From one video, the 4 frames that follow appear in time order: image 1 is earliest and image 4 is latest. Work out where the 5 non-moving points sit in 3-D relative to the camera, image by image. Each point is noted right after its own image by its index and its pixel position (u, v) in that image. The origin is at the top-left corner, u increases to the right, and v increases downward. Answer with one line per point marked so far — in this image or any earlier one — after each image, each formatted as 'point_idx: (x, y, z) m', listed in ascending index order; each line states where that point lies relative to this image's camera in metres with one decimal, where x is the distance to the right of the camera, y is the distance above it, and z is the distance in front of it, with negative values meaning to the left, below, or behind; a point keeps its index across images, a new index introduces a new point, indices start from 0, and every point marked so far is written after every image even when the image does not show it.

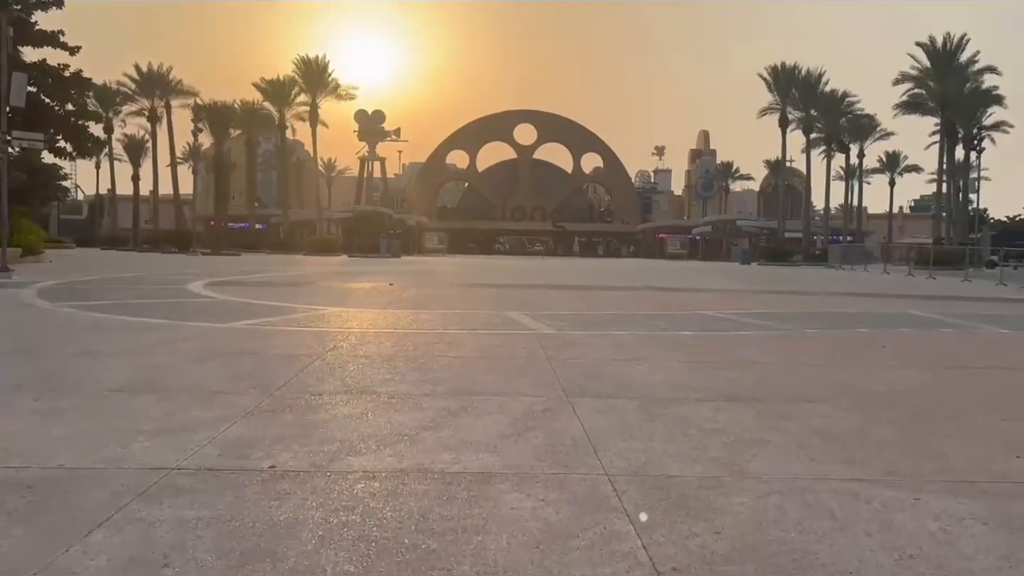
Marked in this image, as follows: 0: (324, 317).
0: (-3.3, -0.5, +14.9) m
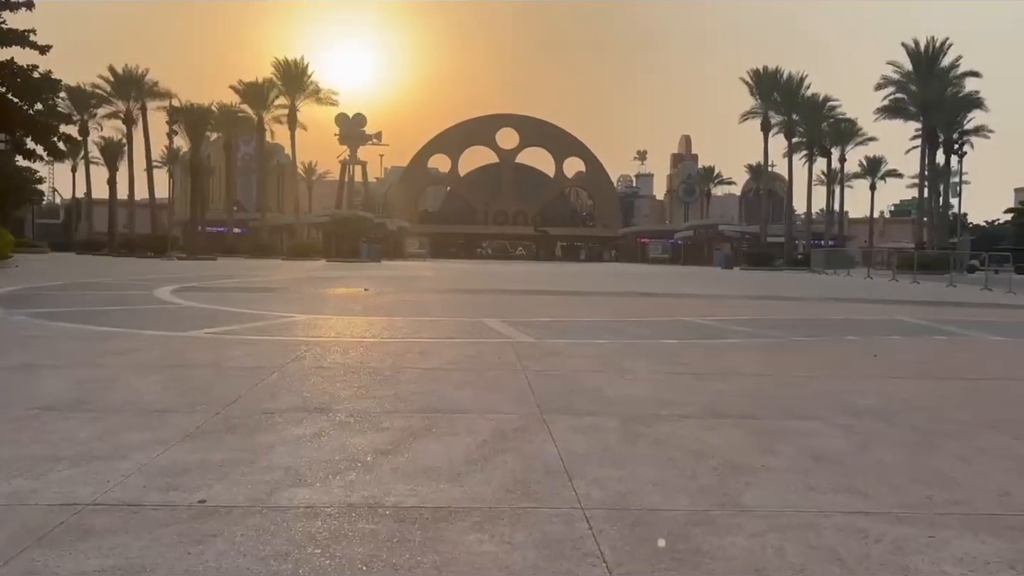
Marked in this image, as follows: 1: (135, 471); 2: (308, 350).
0: (-3.7, -0.6, +14.2) m
1: (-2.4, -1.2, +5.4) m
2: (-2.6, -0.8, +11.0) m
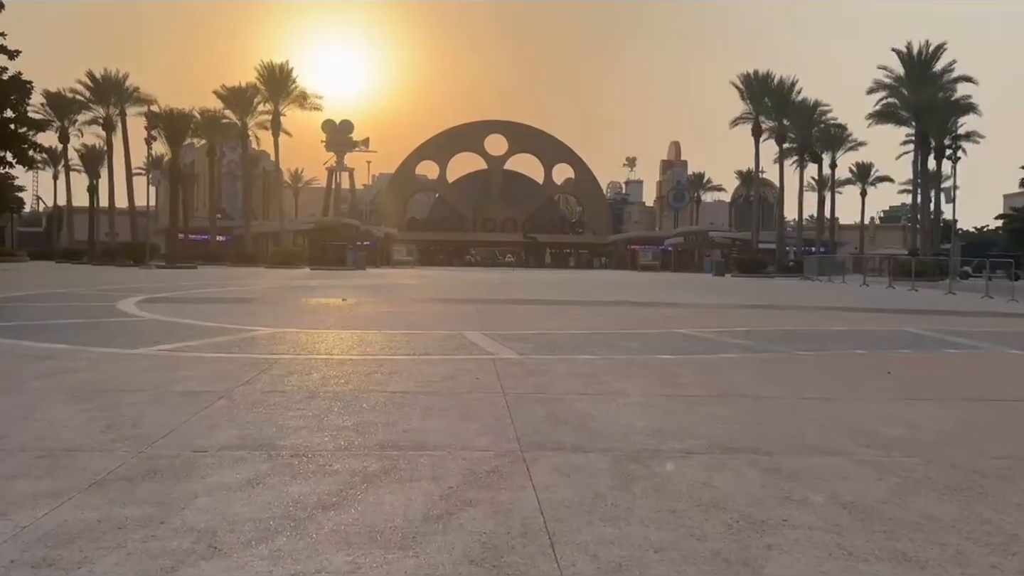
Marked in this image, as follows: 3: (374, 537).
0: (-3.9, -0.8, +13.1) m
1: (-2.6, -1.3, +4.4) m
2: (-2.9, -1.0, +9.9) m
3: (-0.7, -1.3, +4.4) m
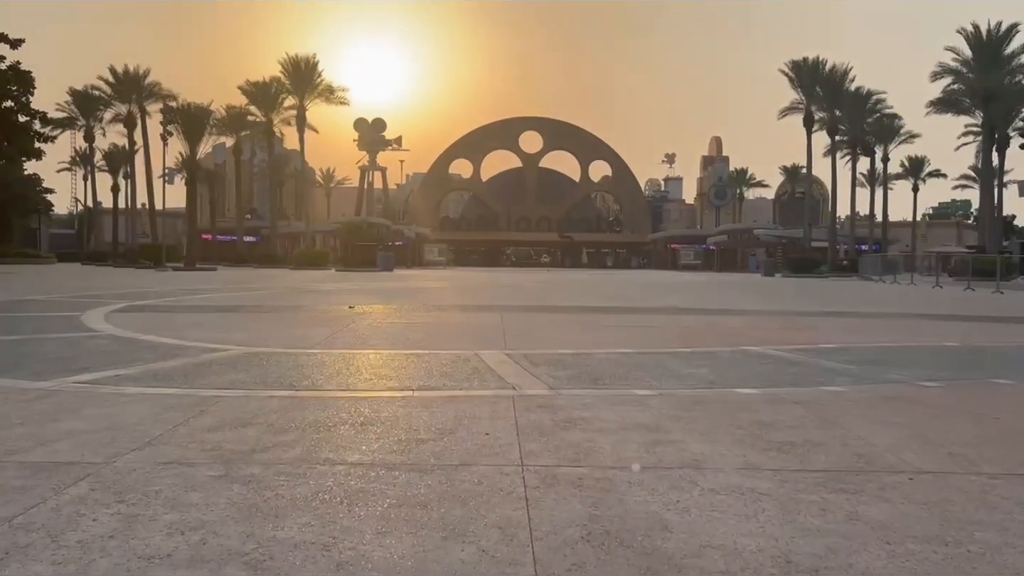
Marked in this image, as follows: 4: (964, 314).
0: (-3.6, -0.9, +10.3) m
1: (-2.6, -1.4, +1.5) m
2: (-2.6, -1.1, +7.1) m
3: (-0.7, -1.4, +1.4) m
4: (+10.6, -0.6, +19.7) m
